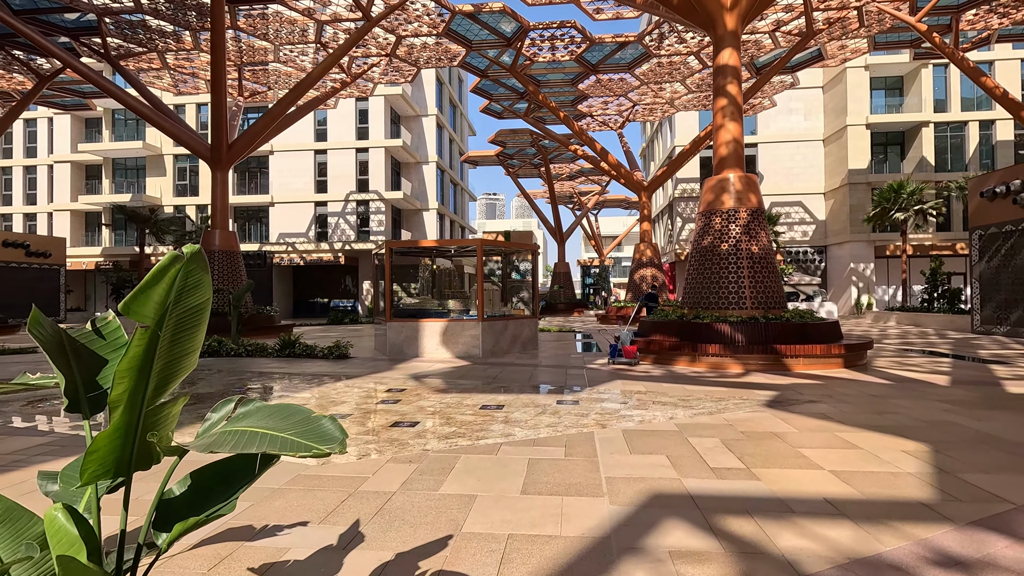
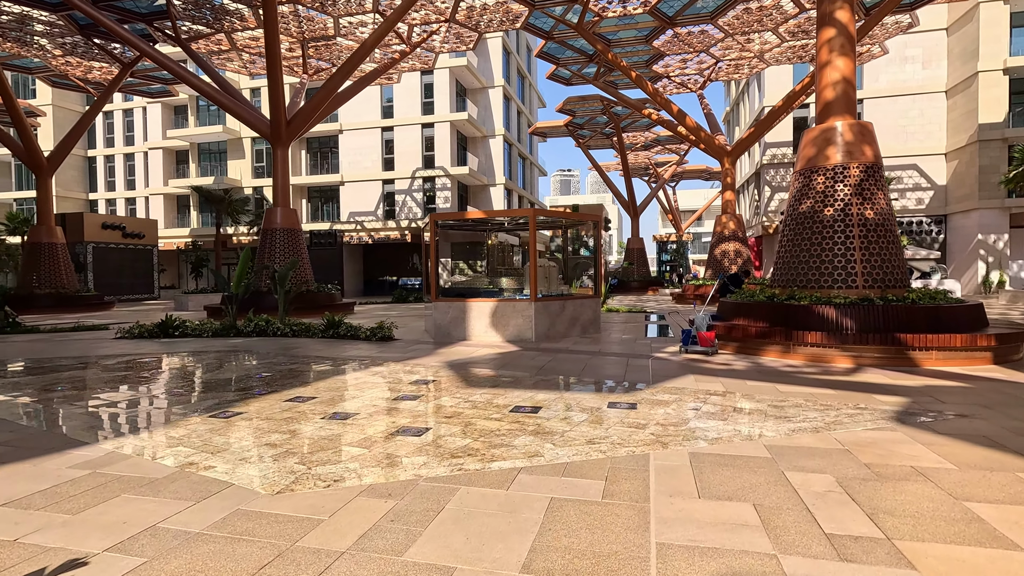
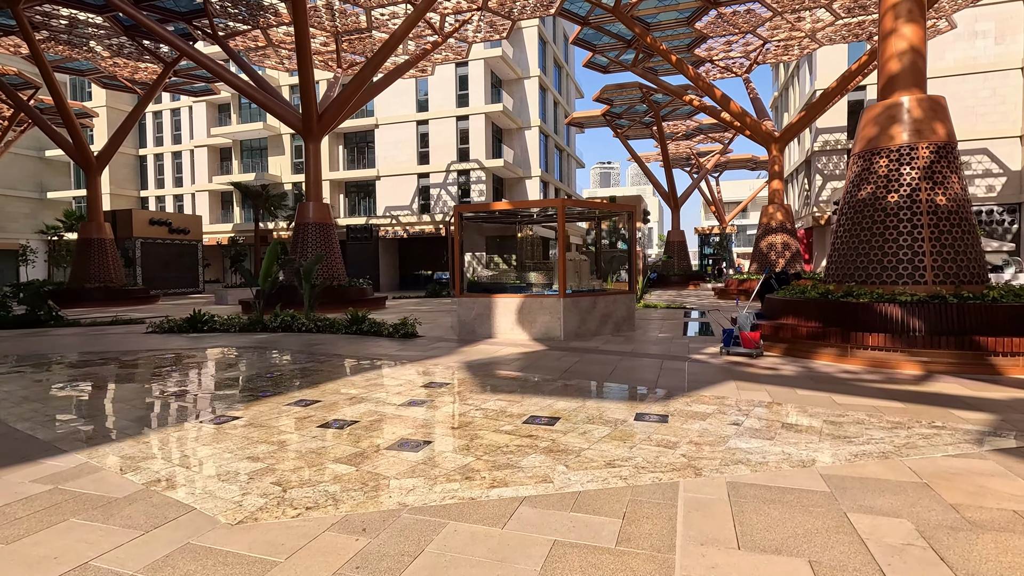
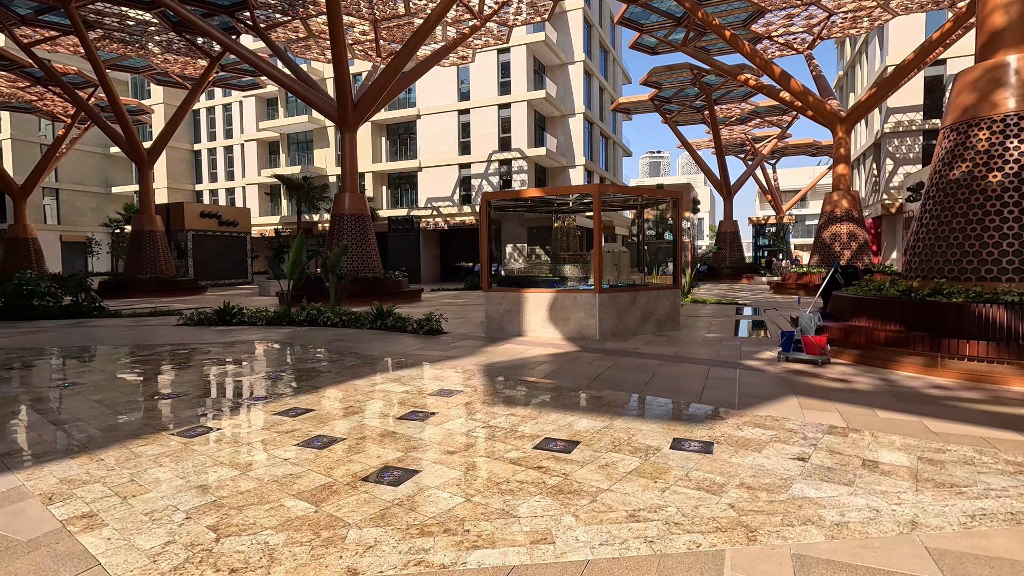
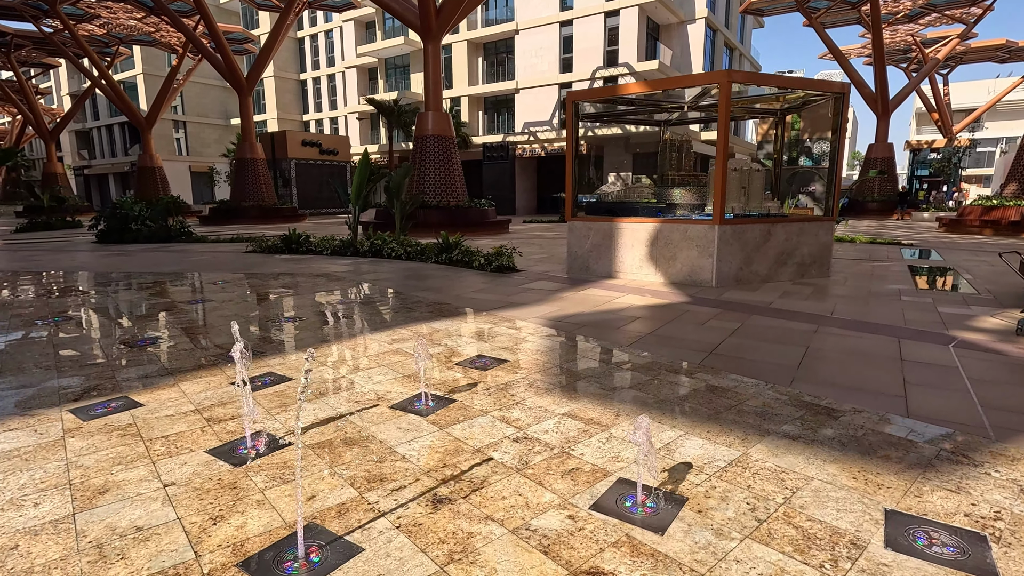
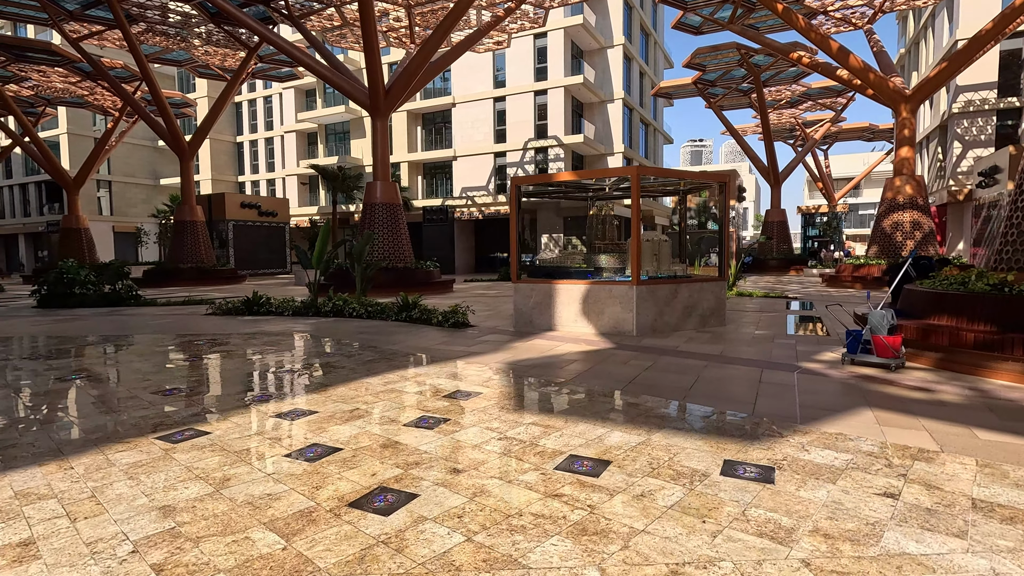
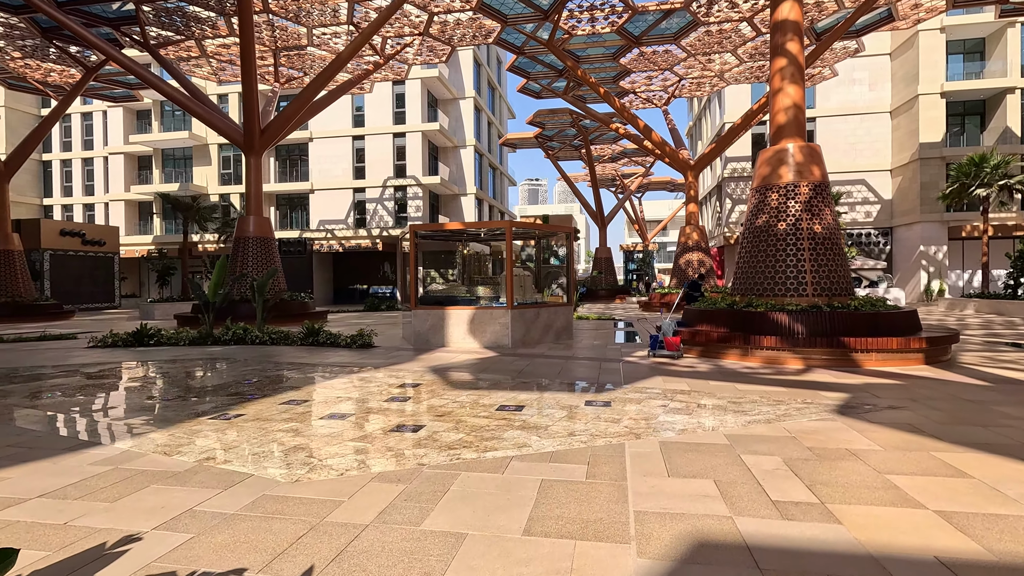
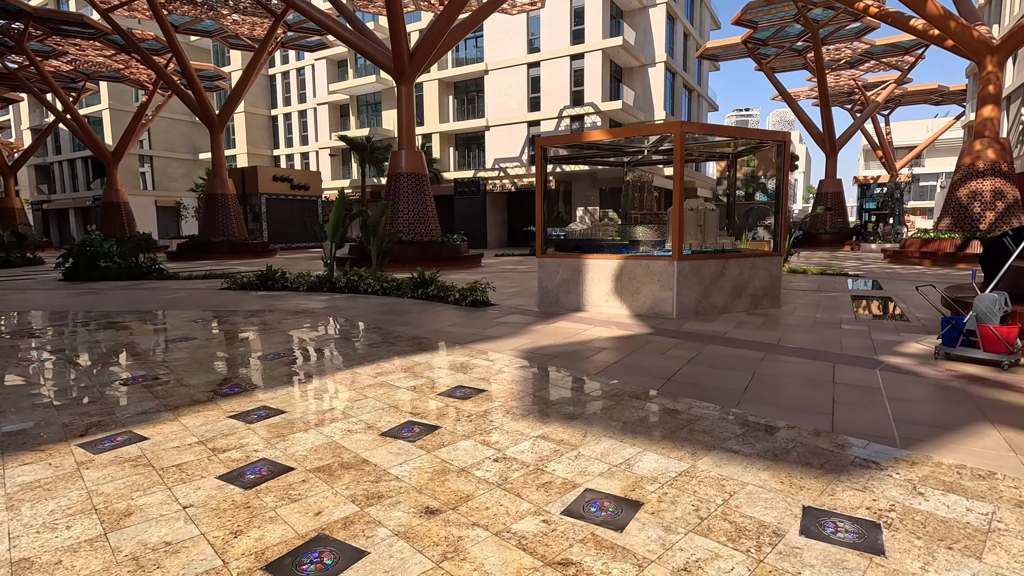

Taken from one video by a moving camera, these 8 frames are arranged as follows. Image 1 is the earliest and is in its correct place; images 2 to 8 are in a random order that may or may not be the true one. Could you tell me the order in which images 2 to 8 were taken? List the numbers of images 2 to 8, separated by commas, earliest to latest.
7, 2, 3, 4, 6, 8, 5
